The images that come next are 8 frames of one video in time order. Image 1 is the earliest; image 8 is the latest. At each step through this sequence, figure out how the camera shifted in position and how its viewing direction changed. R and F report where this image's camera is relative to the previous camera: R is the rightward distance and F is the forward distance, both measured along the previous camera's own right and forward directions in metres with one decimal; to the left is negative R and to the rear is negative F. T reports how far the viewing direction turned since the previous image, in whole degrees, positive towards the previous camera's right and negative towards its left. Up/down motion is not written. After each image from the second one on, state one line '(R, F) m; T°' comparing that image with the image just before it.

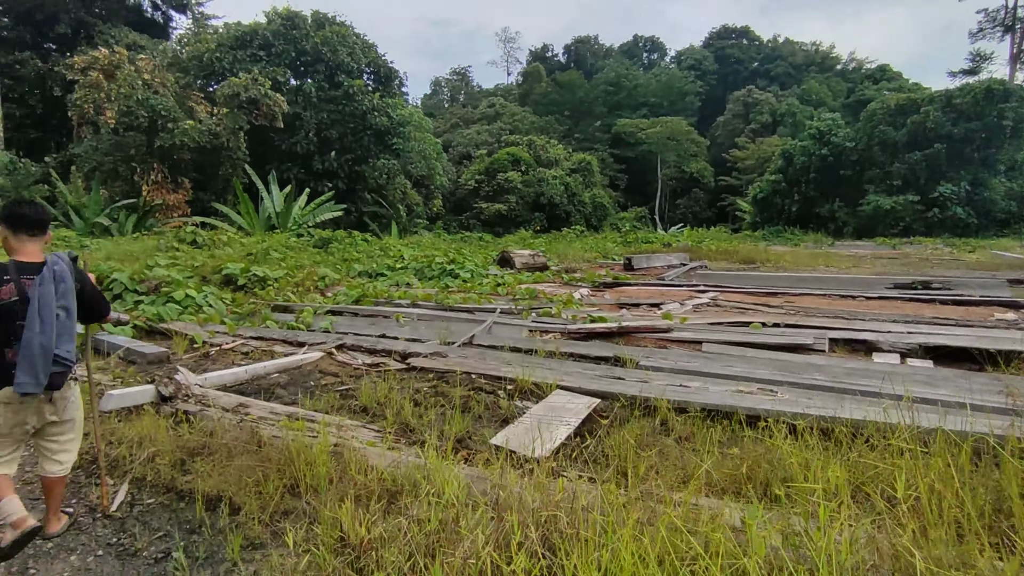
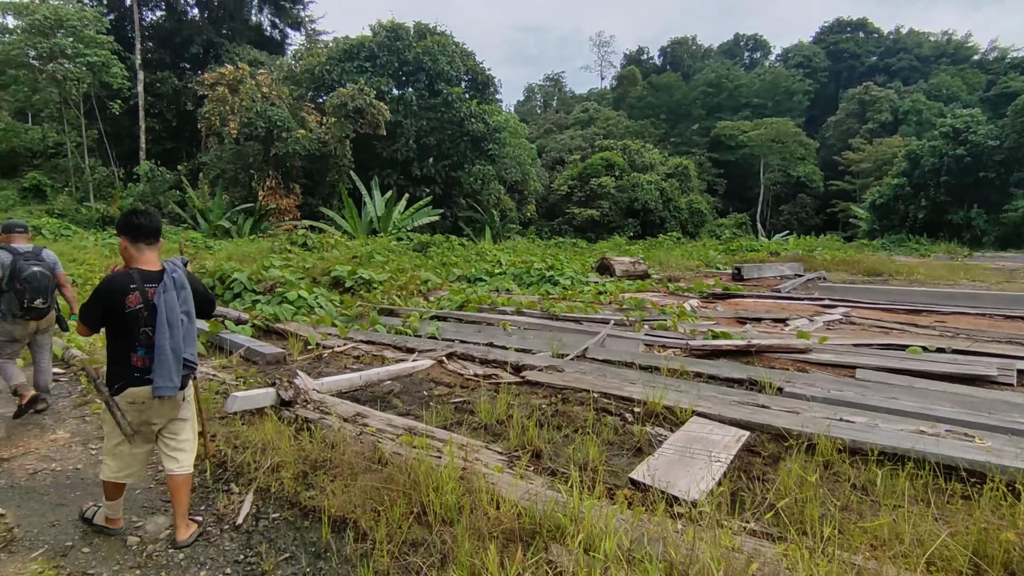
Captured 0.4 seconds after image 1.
(-0.2, +0.2) m; -8°
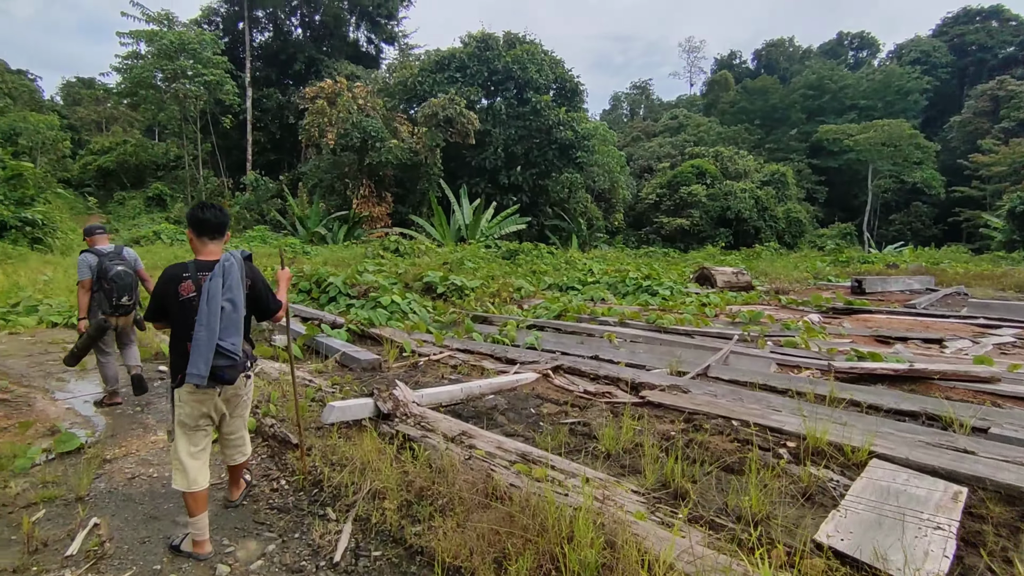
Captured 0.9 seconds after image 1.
(-0.2, +0.3) m; -8°
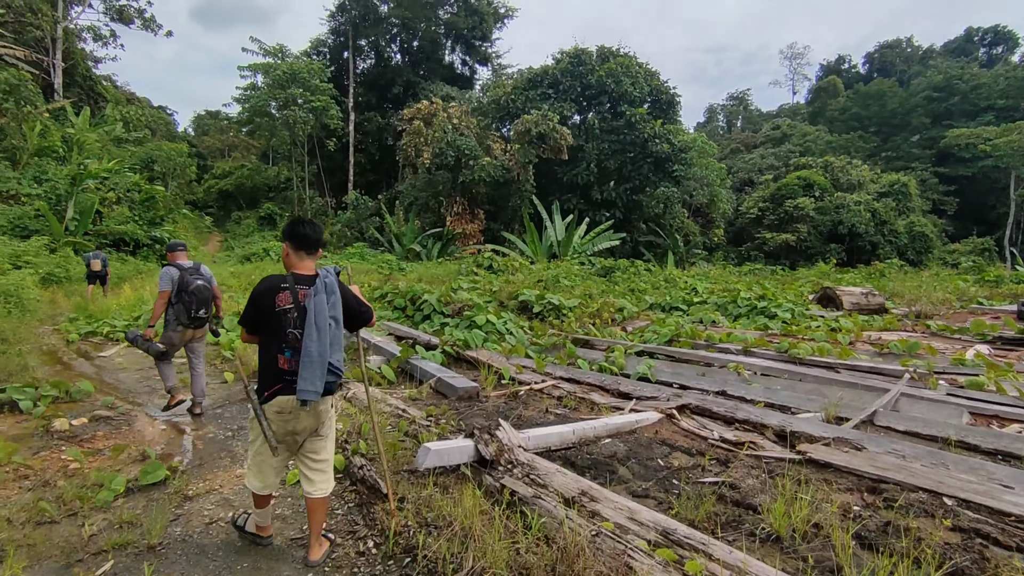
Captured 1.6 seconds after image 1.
(-0.1, +0.4) m; -9°
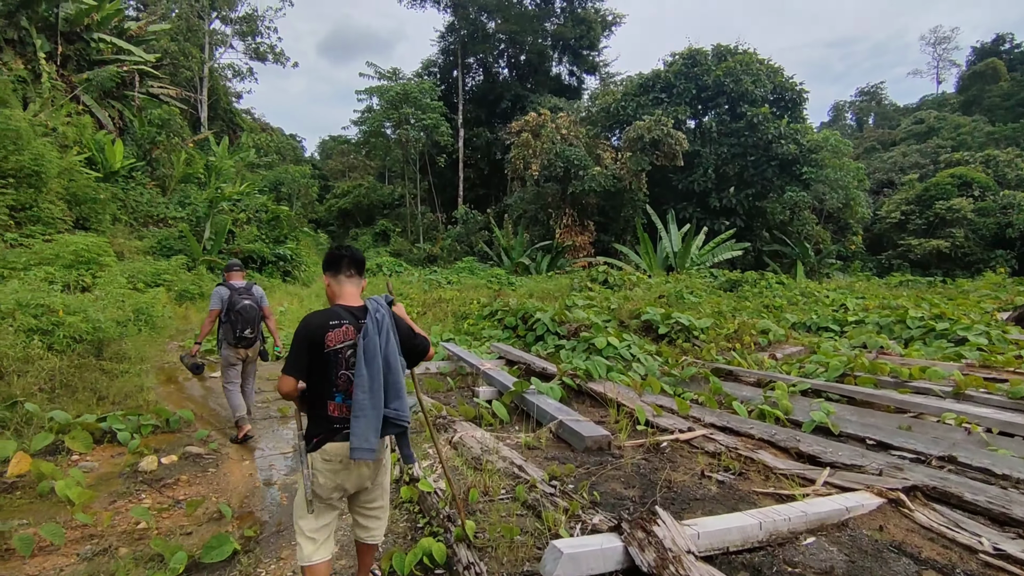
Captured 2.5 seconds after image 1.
(-0.1, +0.6) m; -10°
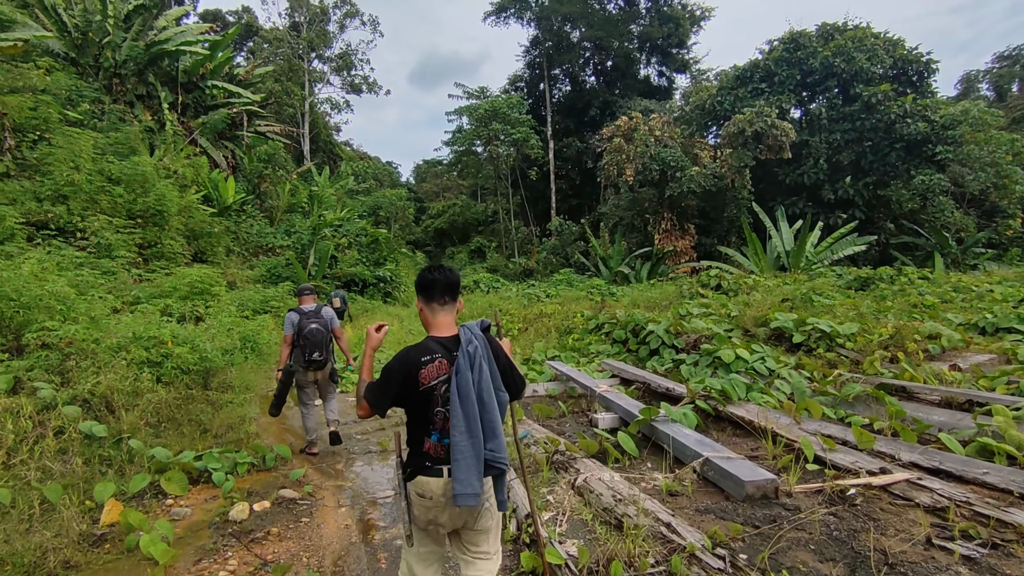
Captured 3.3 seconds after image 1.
(-0.1, +0.4) m; -9°
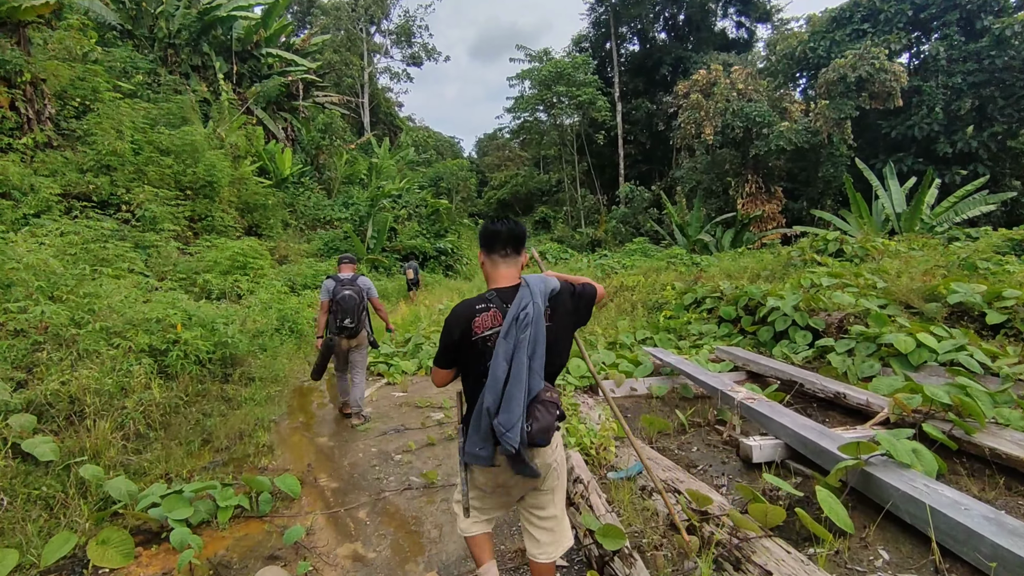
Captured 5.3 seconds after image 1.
(-0.1, +1.1) m; -6°
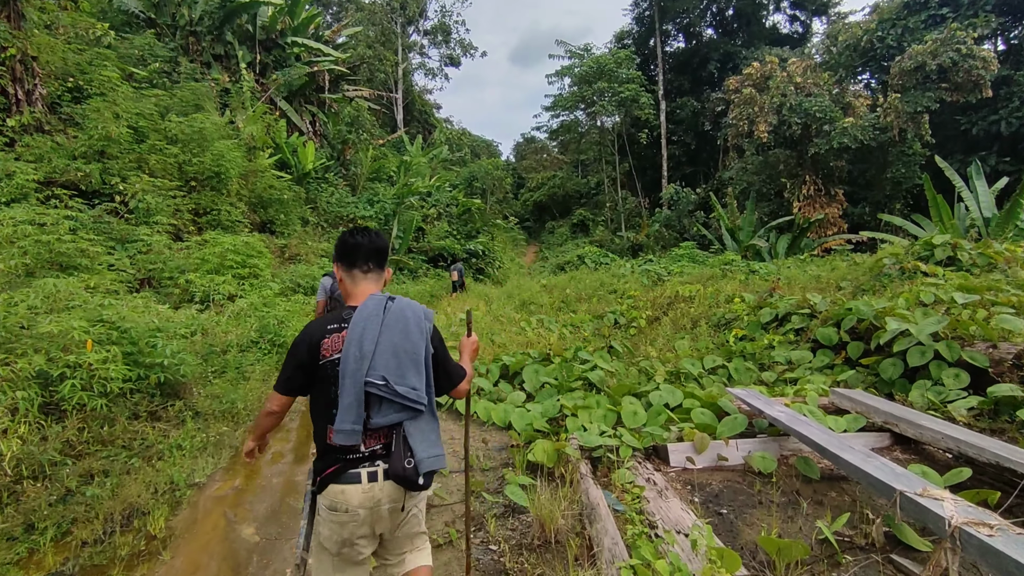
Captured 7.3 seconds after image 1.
(0.0, +1.1) m; -3°
